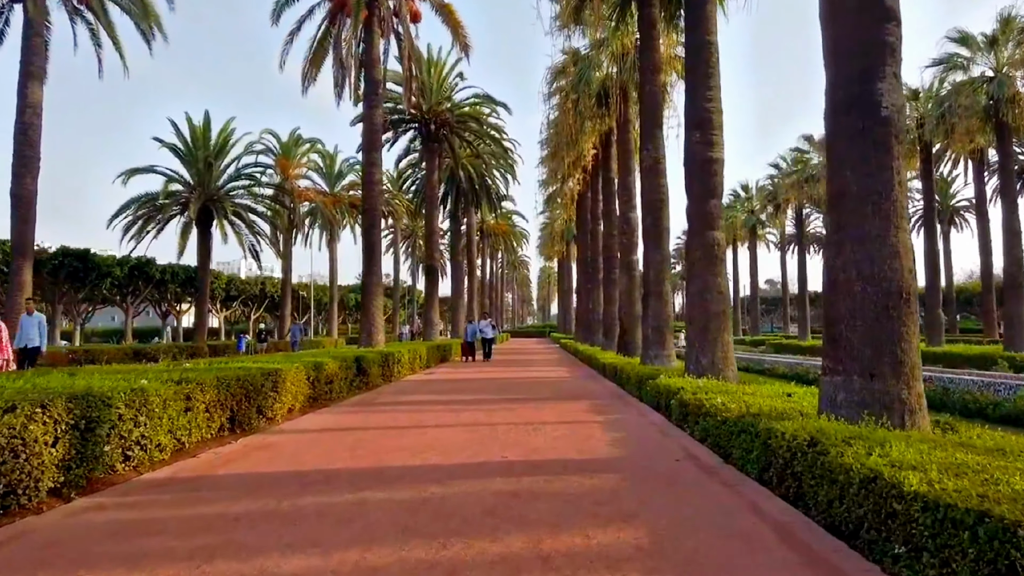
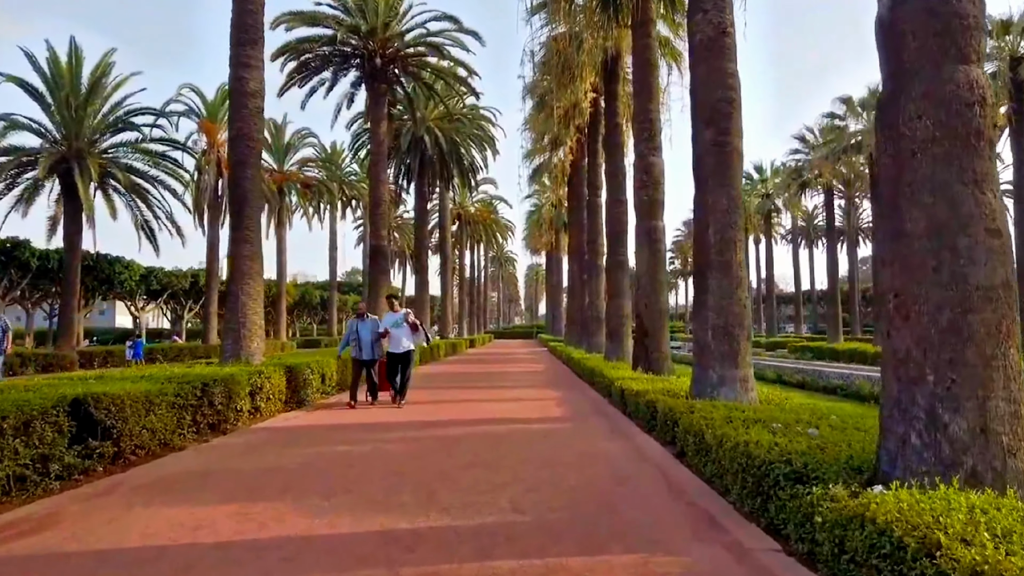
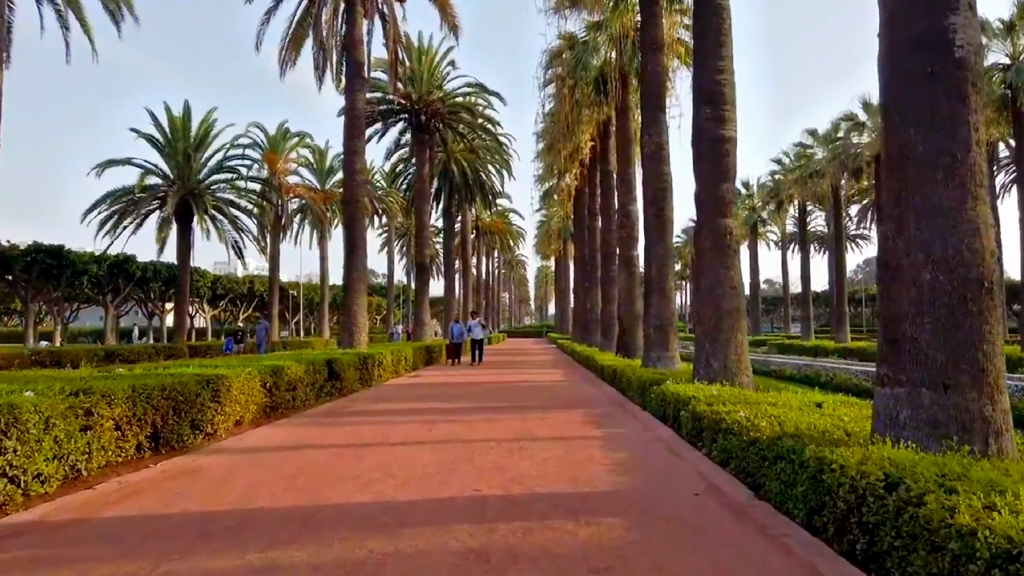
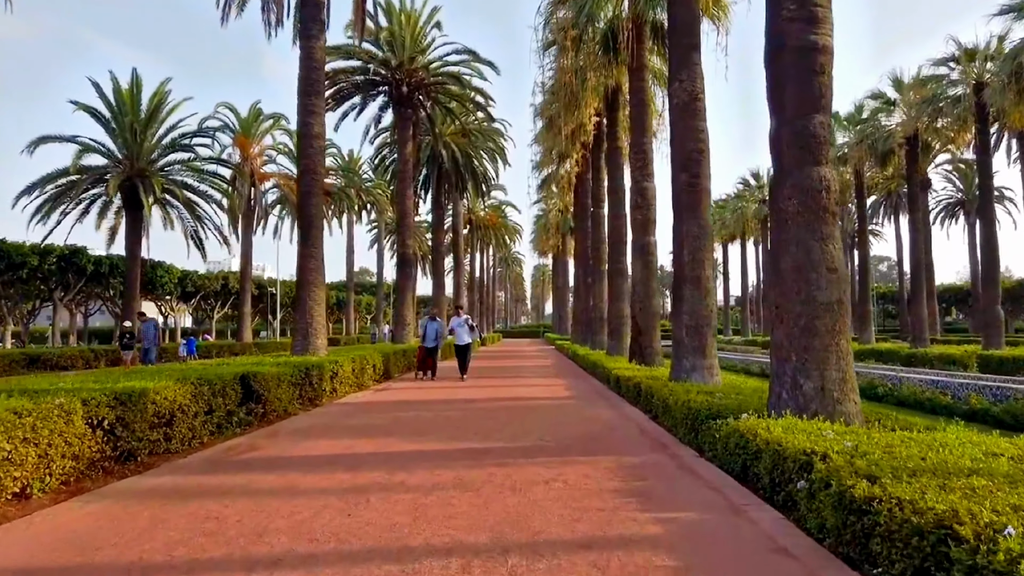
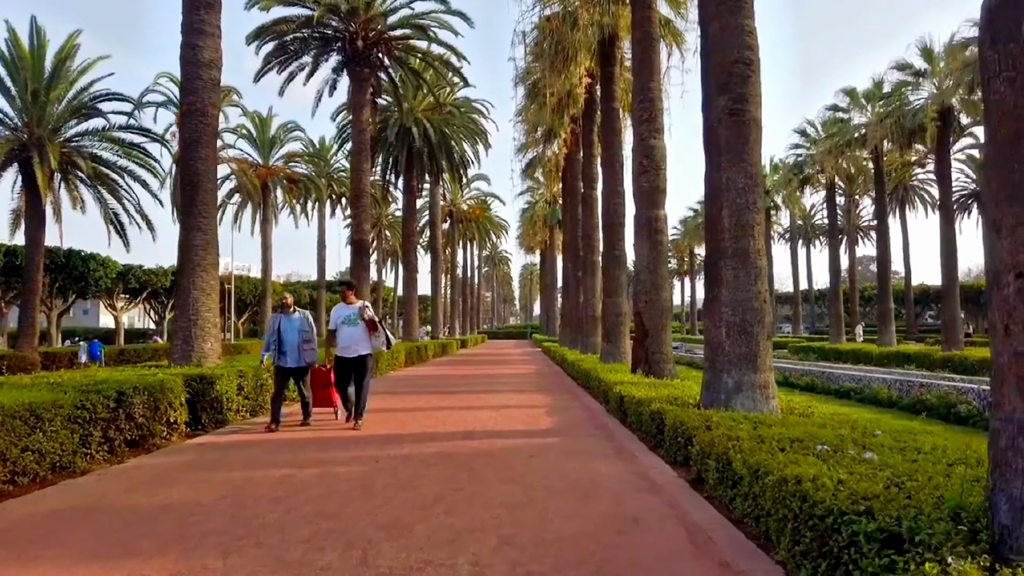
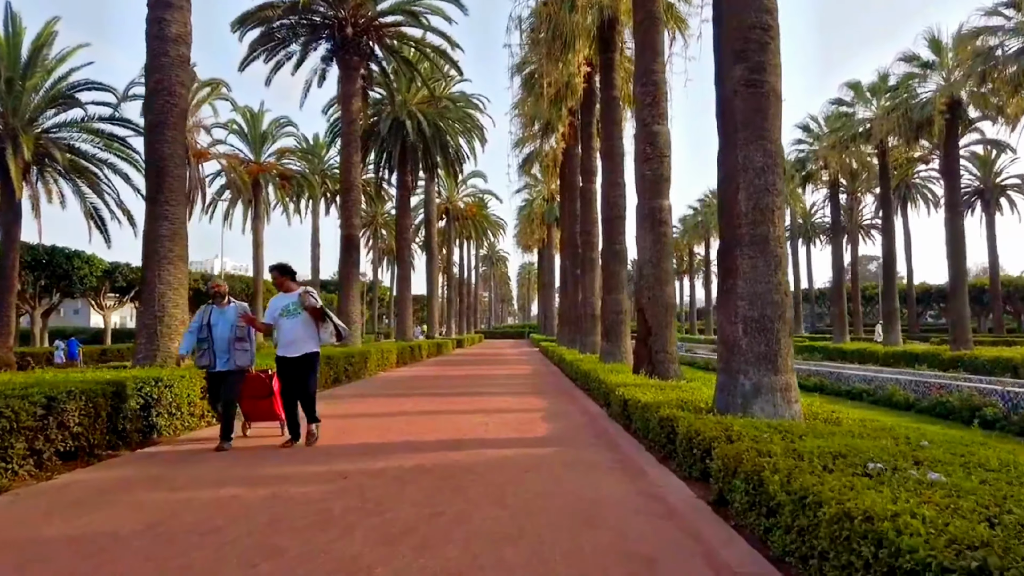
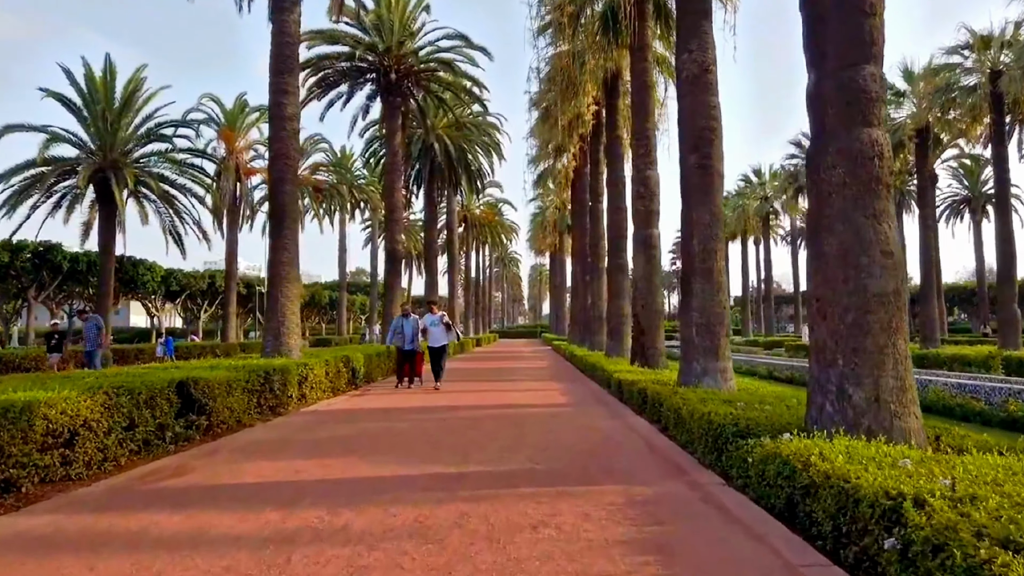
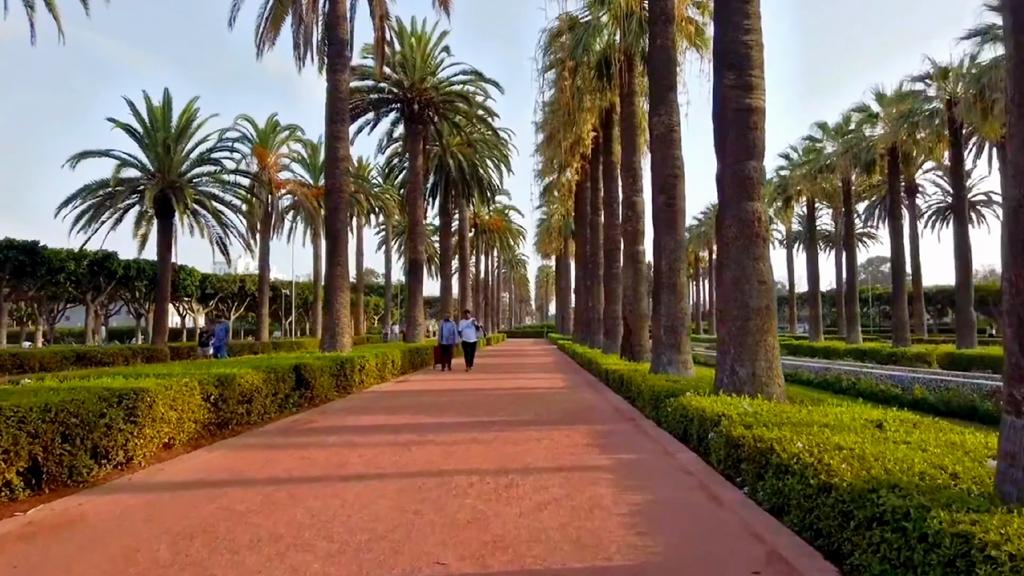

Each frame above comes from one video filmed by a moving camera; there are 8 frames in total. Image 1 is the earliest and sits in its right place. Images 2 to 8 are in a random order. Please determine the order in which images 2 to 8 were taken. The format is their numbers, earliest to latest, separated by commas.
3, 8, 4, 7, 2, 5, 6
